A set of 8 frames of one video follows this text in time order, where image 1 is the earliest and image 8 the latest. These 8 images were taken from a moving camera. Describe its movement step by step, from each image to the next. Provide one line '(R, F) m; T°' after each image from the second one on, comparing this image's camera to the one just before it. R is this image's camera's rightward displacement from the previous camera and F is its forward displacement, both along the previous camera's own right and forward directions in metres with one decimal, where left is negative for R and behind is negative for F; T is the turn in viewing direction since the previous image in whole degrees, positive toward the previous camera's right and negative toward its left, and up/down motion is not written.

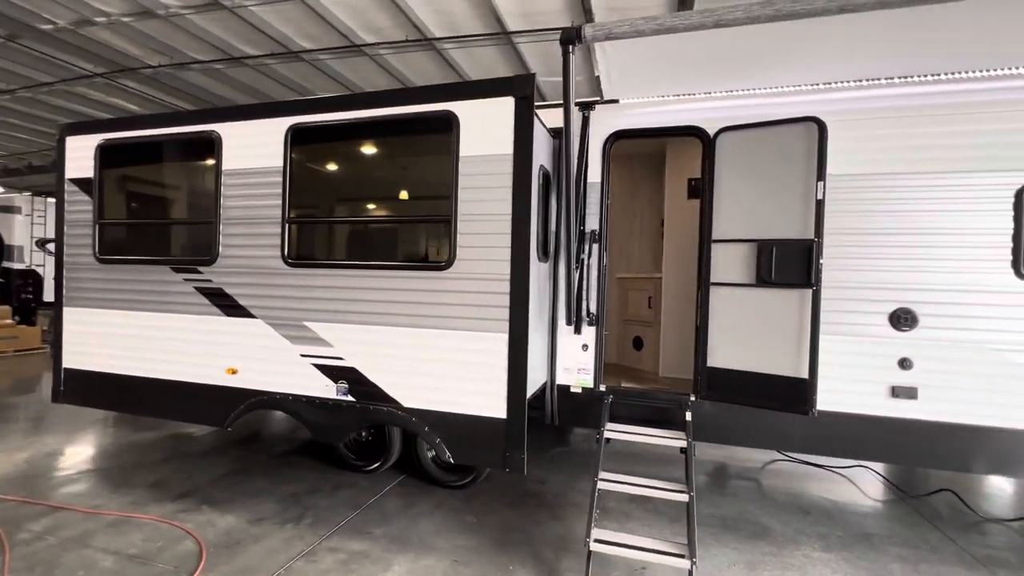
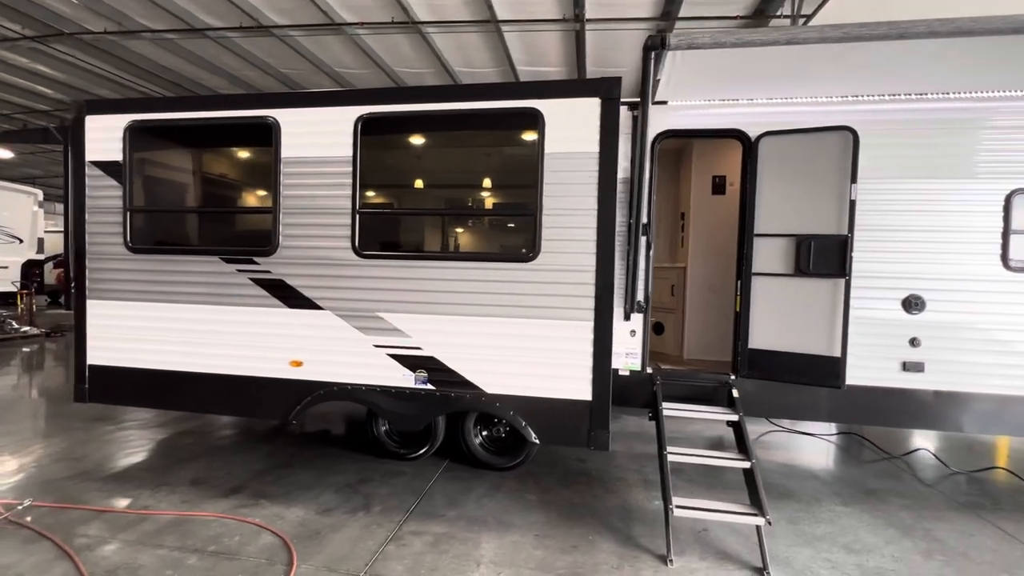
(-0.9, -0.1) m; +7°
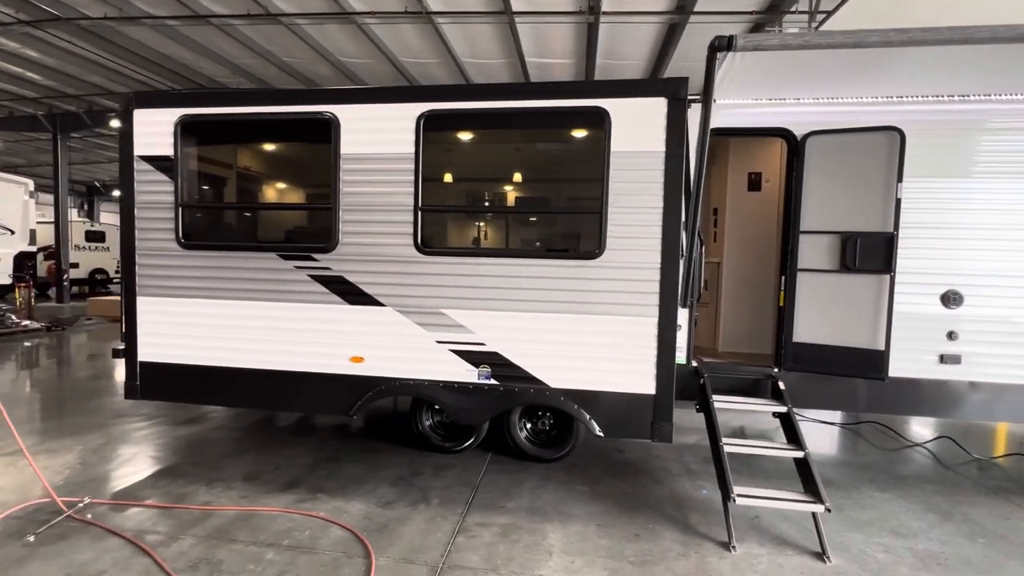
(-0.5, 0.0) m; +2°
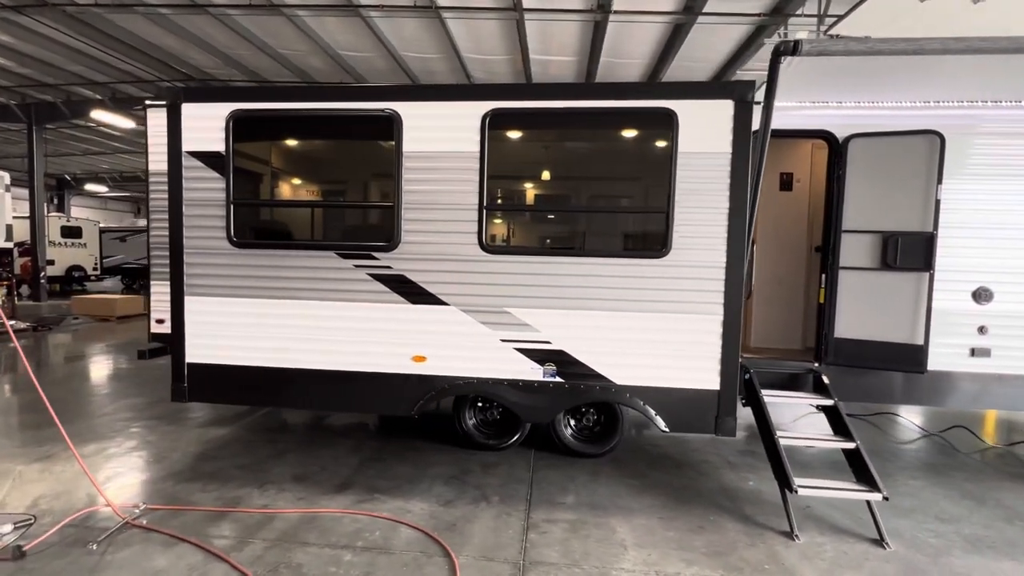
(-0.6, 0.0) m; +3°
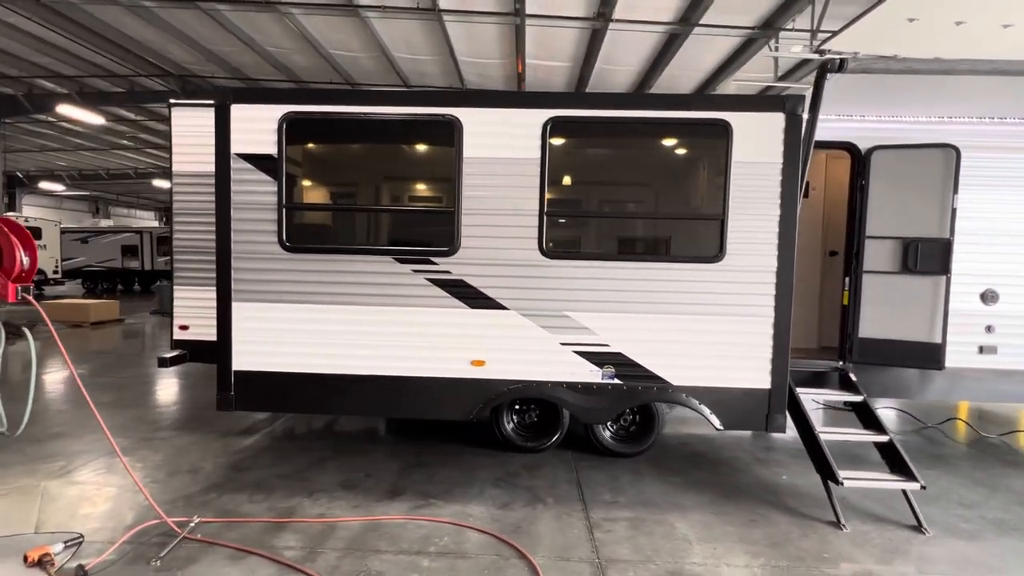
(-0.7, 0.0) m; +4°
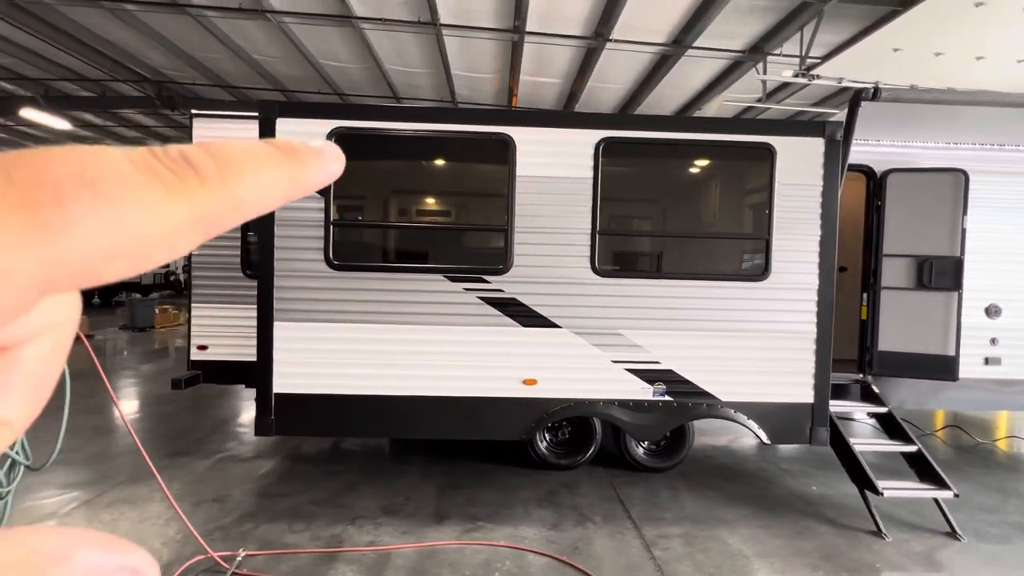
(-0.6, 0.0) m; +4°
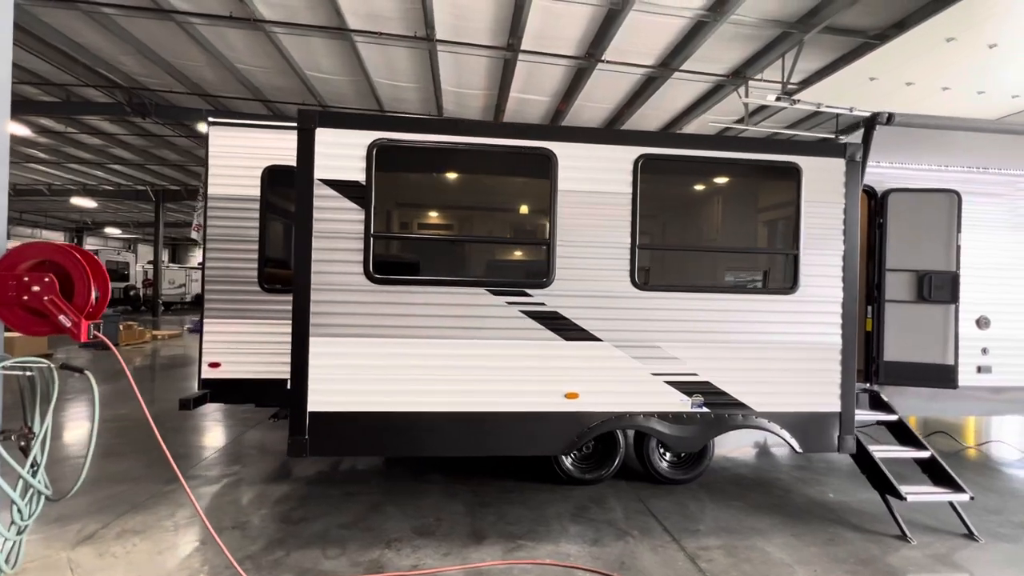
(-0.5, 0.0) m; +4°
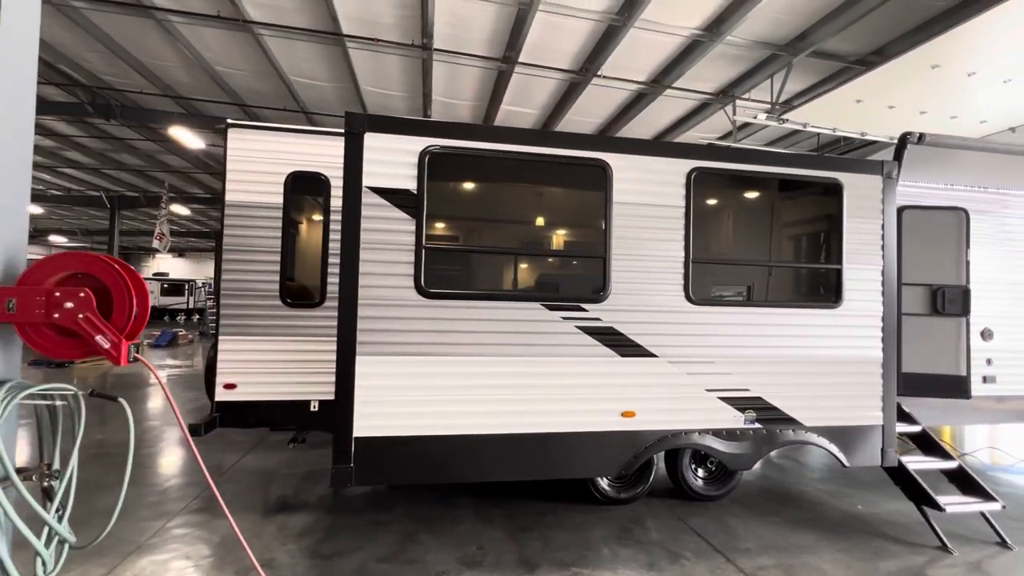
(-0.6, +0.2) m; +4°
